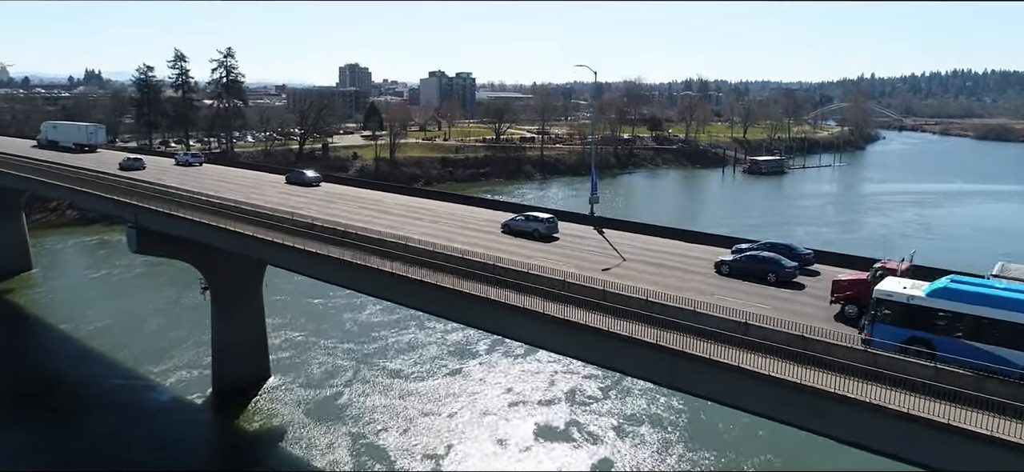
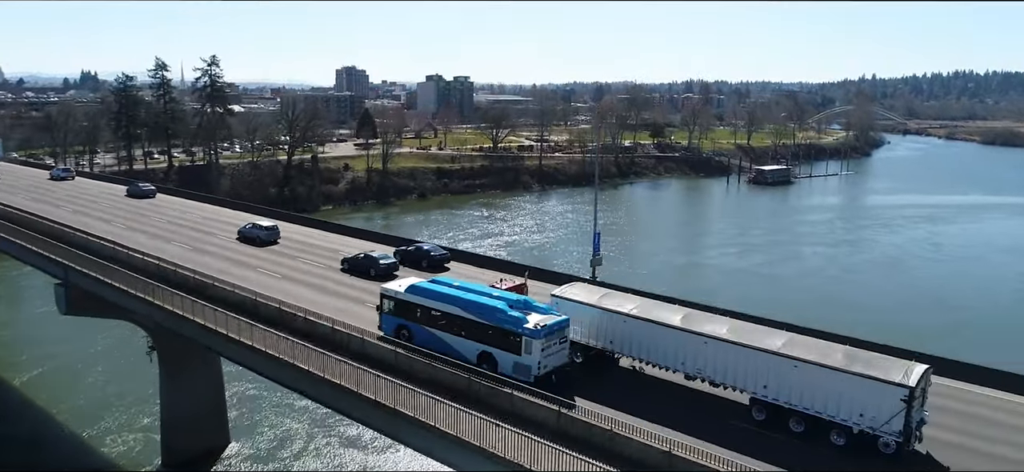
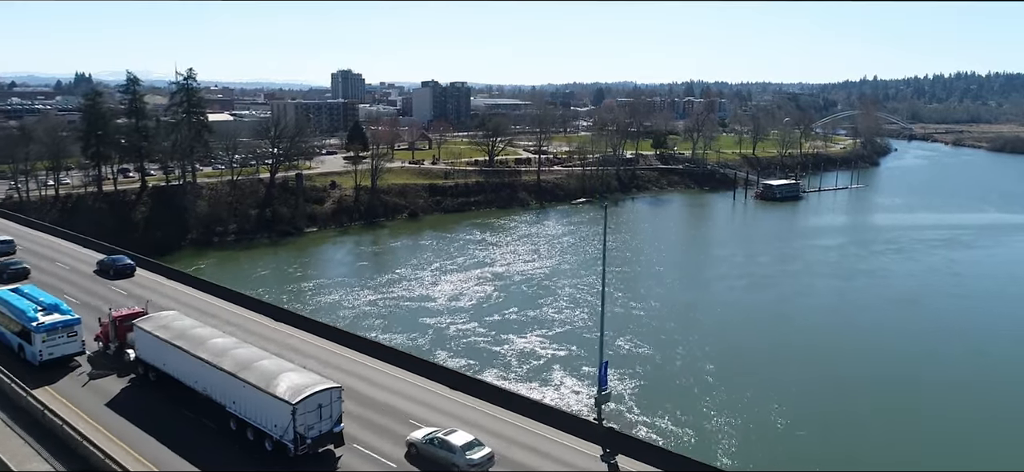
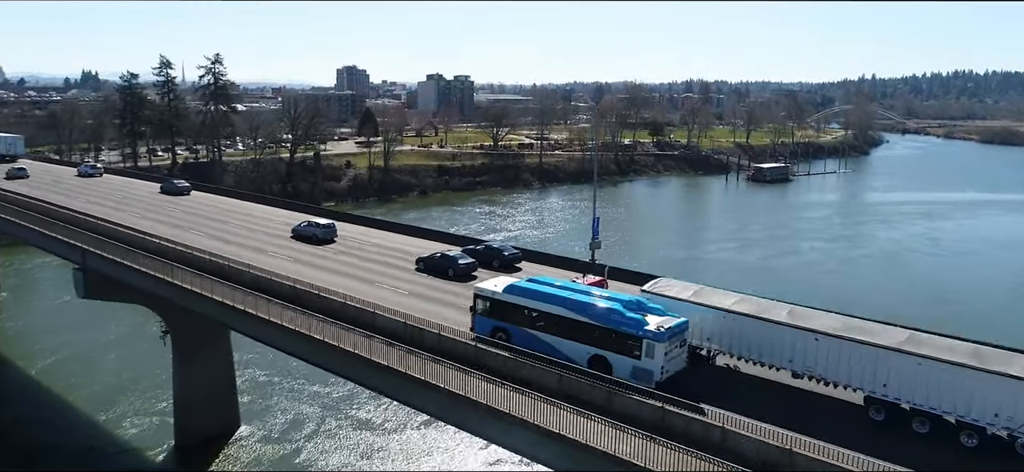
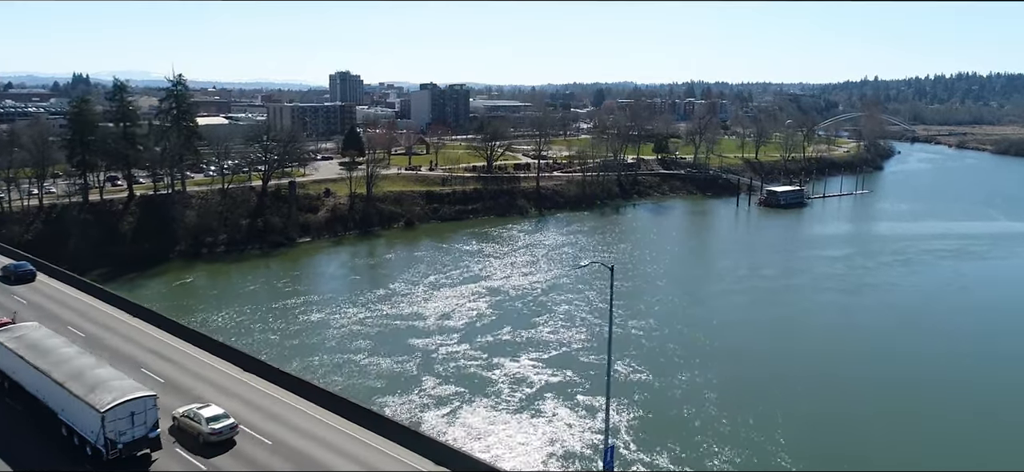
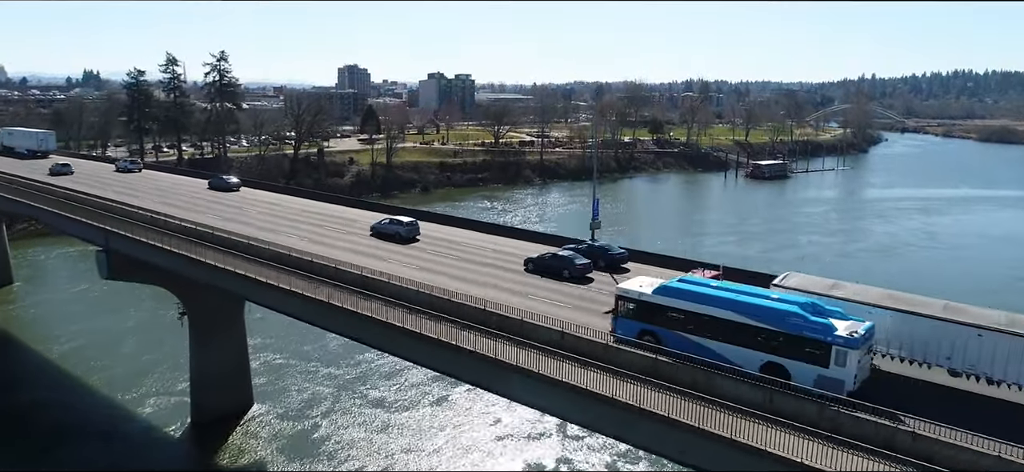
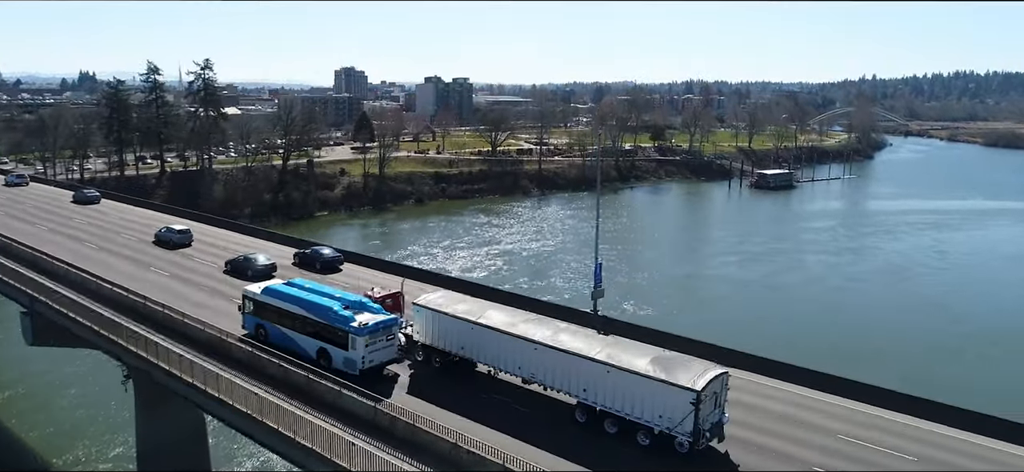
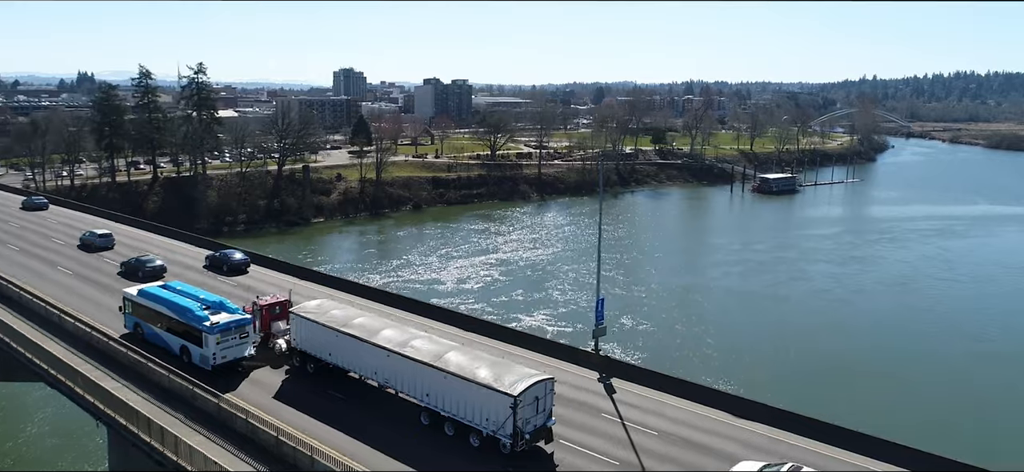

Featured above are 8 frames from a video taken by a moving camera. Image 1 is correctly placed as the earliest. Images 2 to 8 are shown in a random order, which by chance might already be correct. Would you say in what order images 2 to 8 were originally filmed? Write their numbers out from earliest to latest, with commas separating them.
6, 4, 2, 7, 8, 3, 5
